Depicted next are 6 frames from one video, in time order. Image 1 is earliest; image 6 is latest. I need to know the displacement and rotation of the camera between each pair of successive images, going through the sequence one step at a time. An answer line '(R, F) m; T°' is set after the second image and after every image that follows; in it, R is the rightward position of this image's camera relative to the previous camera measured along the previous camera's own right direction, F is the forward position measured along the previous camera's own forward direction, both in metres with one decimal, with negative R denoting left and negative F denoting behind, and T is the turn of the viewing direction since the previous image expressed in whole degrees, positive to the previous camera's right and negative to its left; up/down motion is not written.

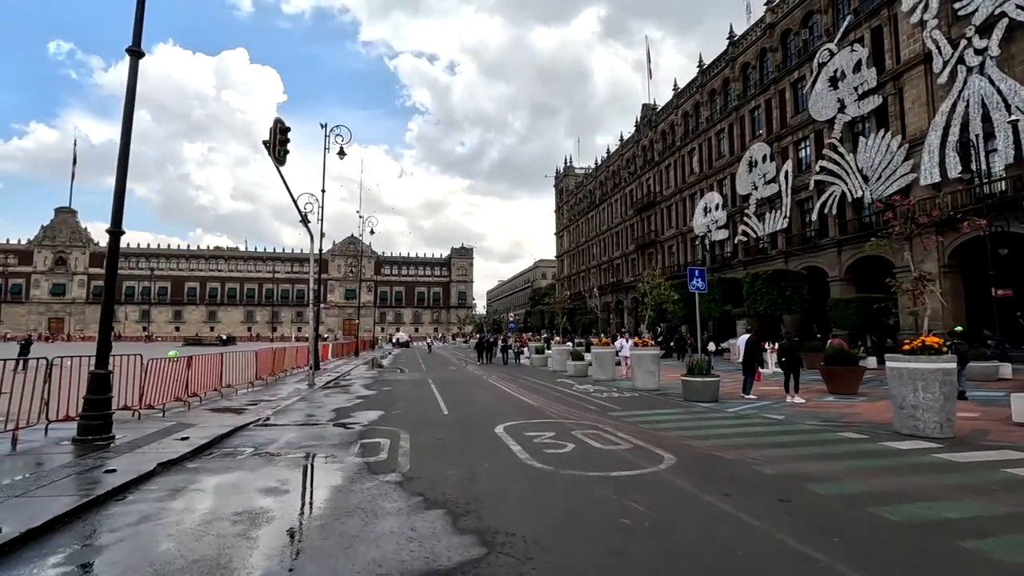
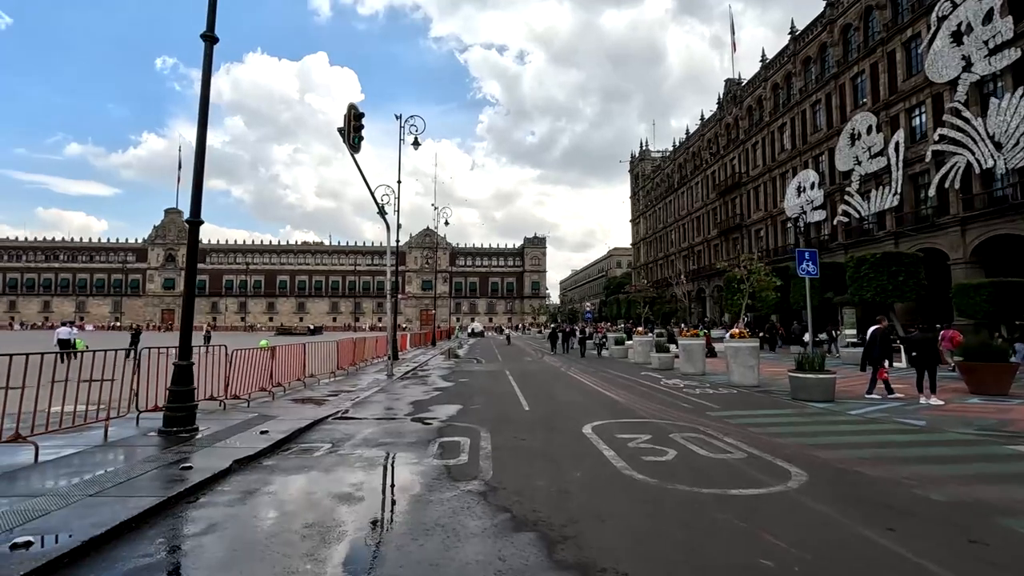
(-0.3, +0.9) m; -8°
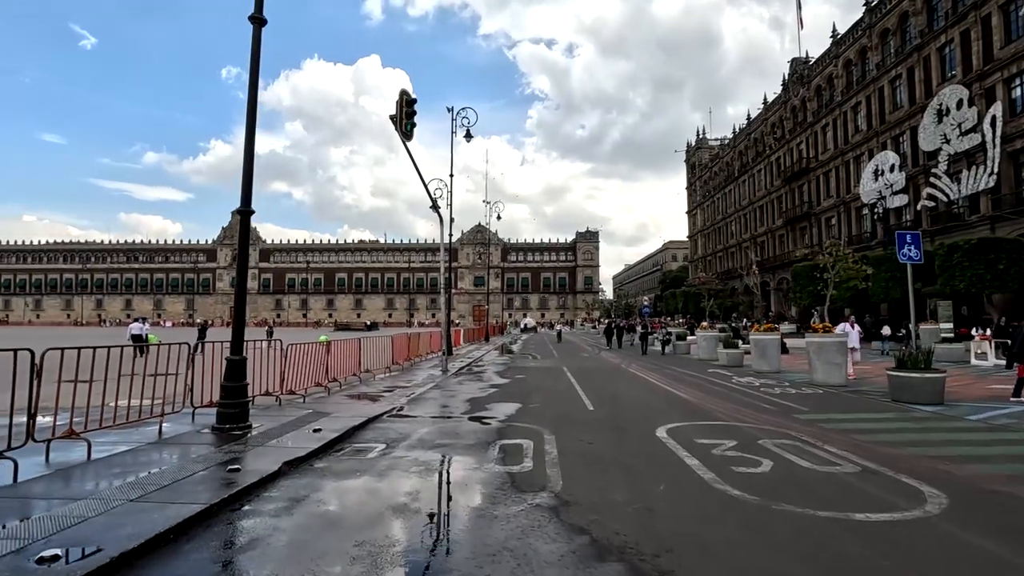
(-0.2, +0.8) m; -5°
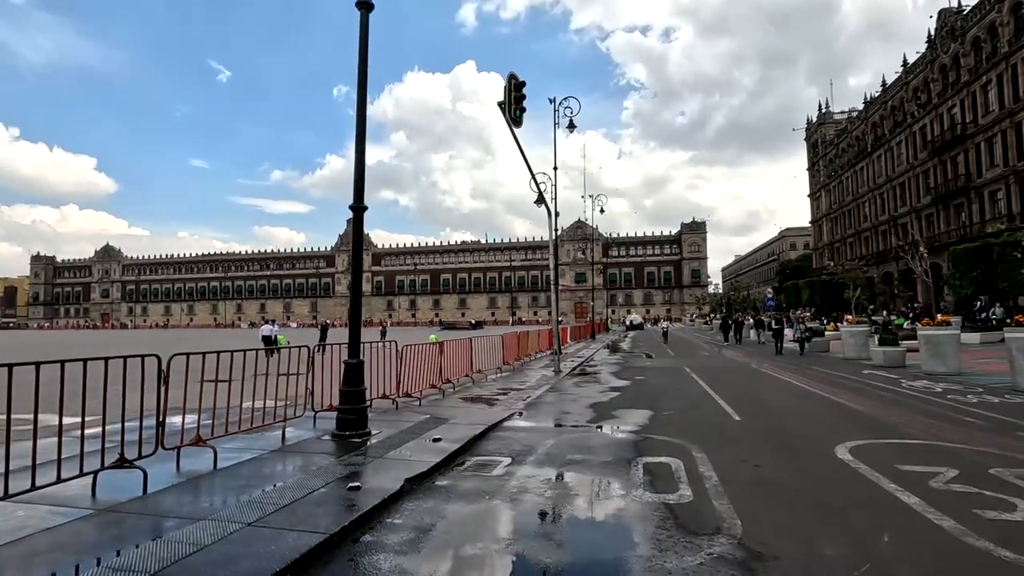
(-0.5, +1.0) m; -11°
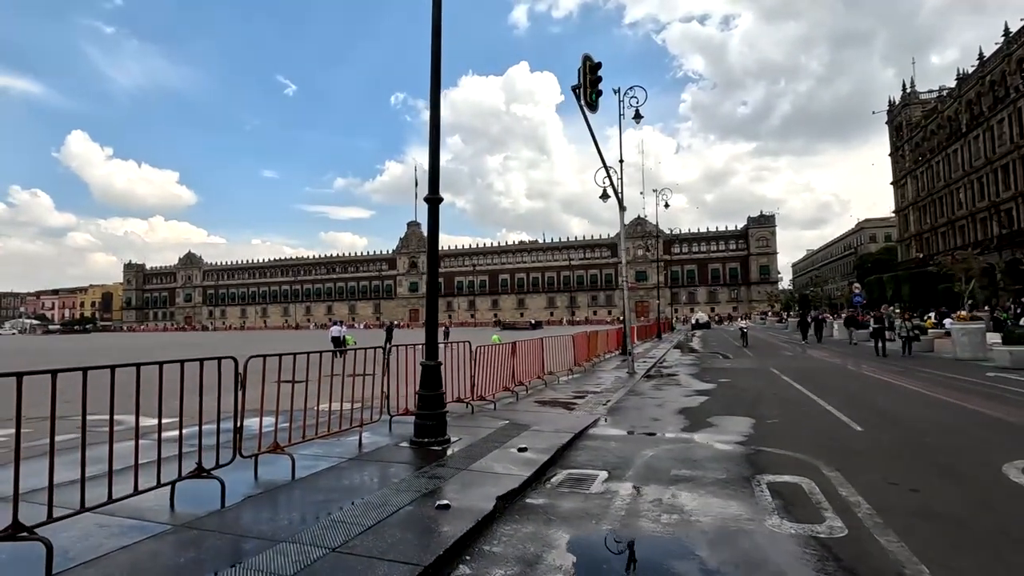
(-0.5, +0.7) m; -6°
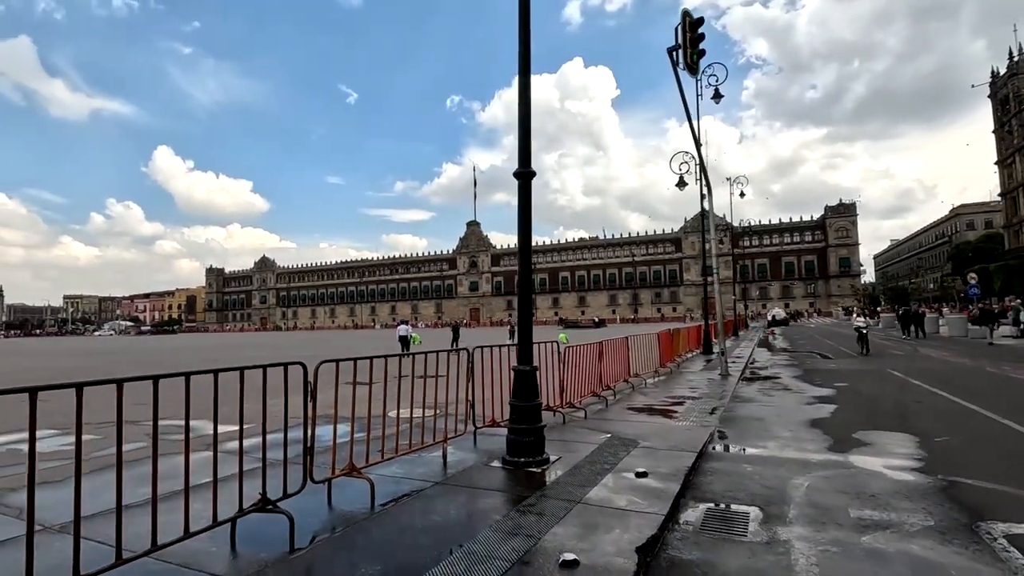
(-0.6, +1.3) m; -6°
